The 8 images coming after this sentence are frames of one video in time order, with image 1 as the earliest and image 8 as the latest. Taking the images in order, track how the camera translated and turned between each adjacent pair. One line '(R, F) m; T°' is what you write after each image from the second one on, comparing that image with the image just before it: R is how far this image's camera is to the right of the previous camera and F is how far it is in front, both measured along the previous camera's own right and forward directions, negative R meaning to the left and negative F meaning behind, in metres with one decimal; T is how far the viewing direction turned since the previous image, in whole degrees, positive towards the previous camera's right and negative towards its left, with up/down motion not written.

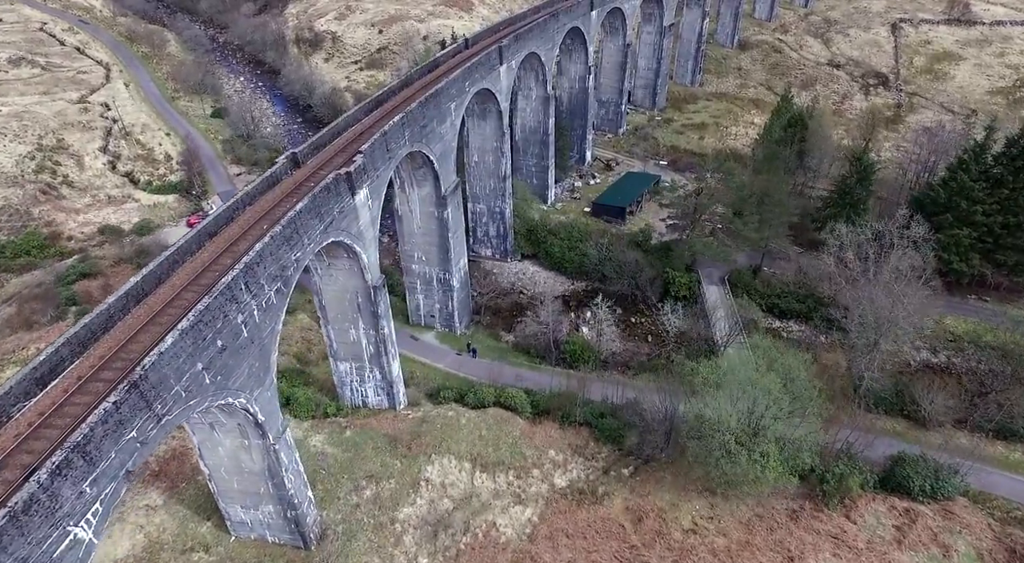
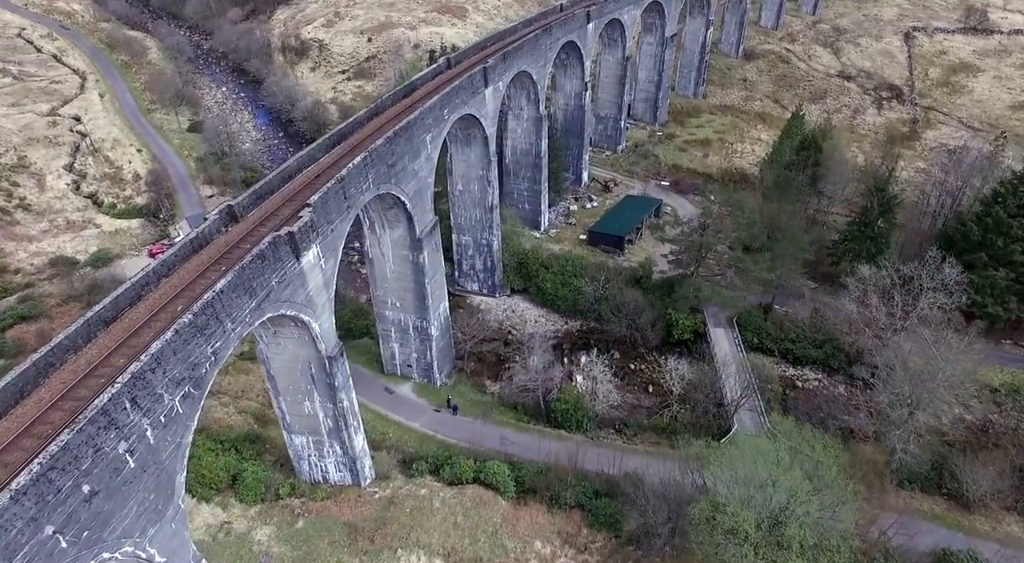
(+0.6, +3.1) m; 0°
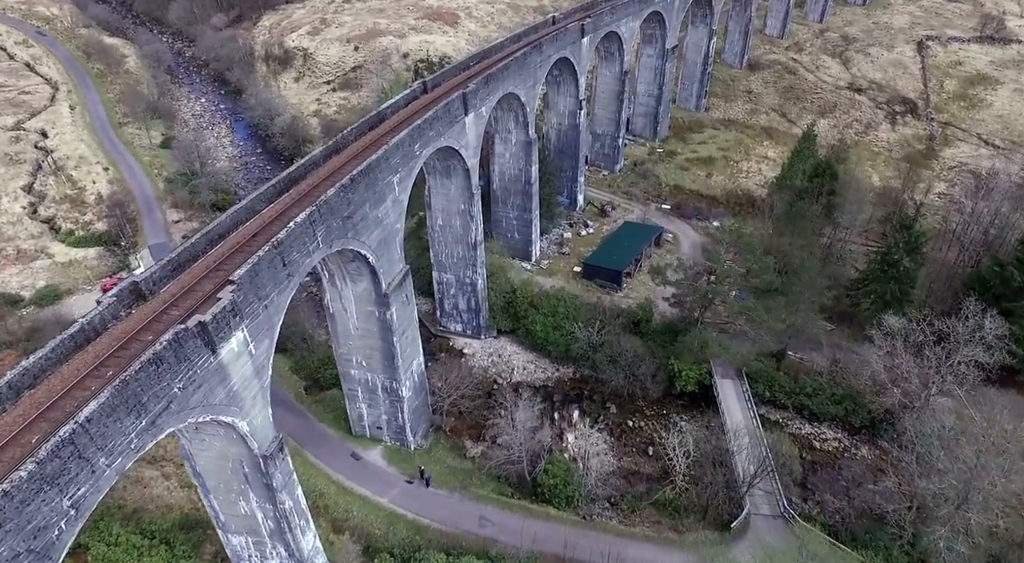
(+0.6, +3.1) m; 0°
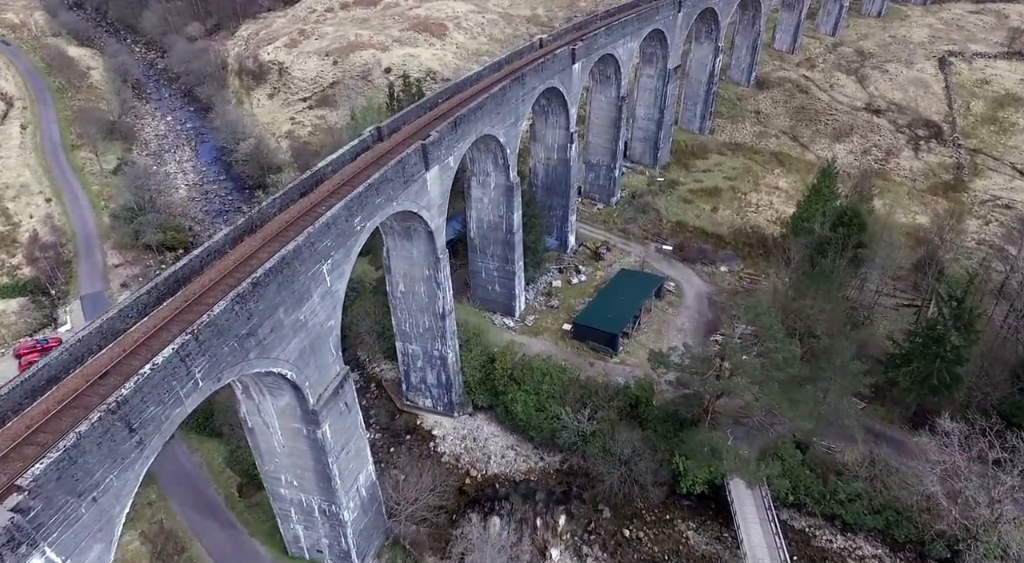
(+0.8, +4.5) m; 0°
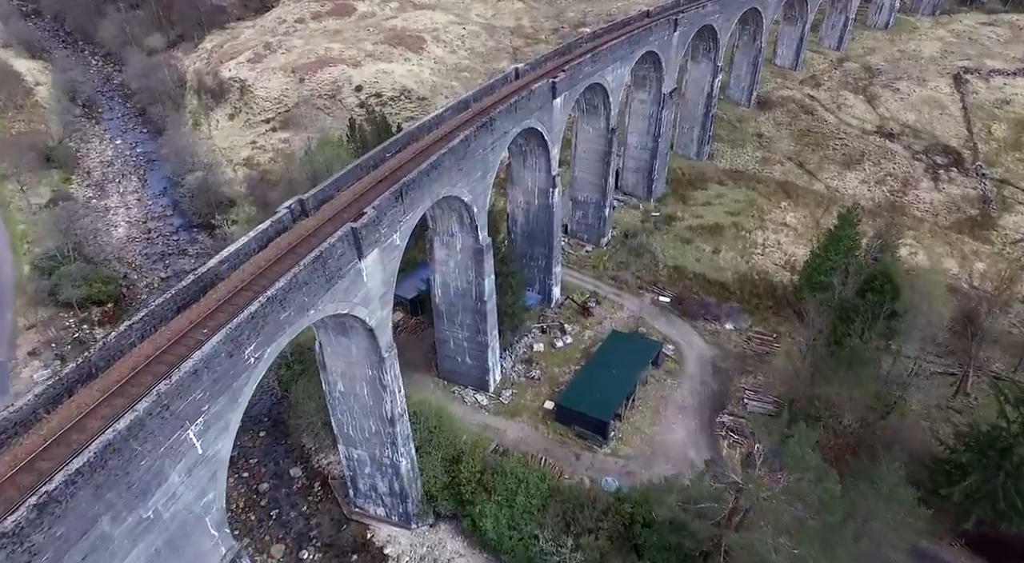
(+0.7, +4.6) m; +1°
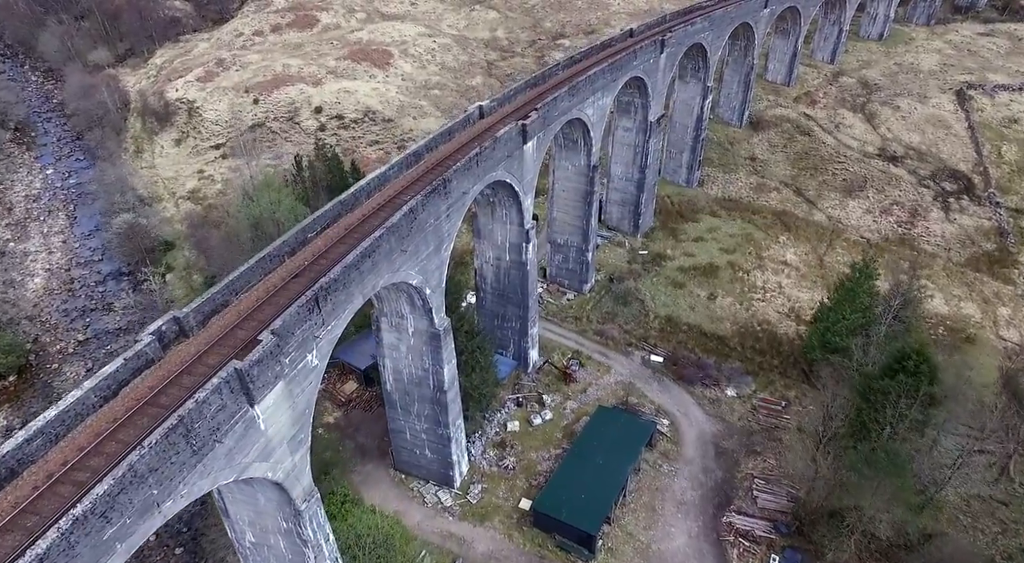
(+0.6, +4.2) m; +1°
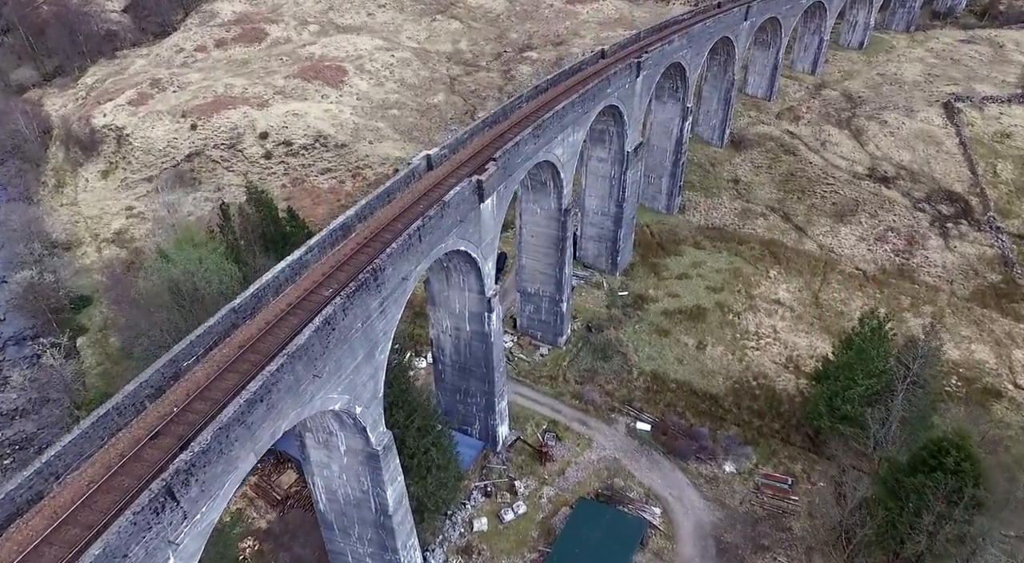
(+0.4, +3.8) m; +2°
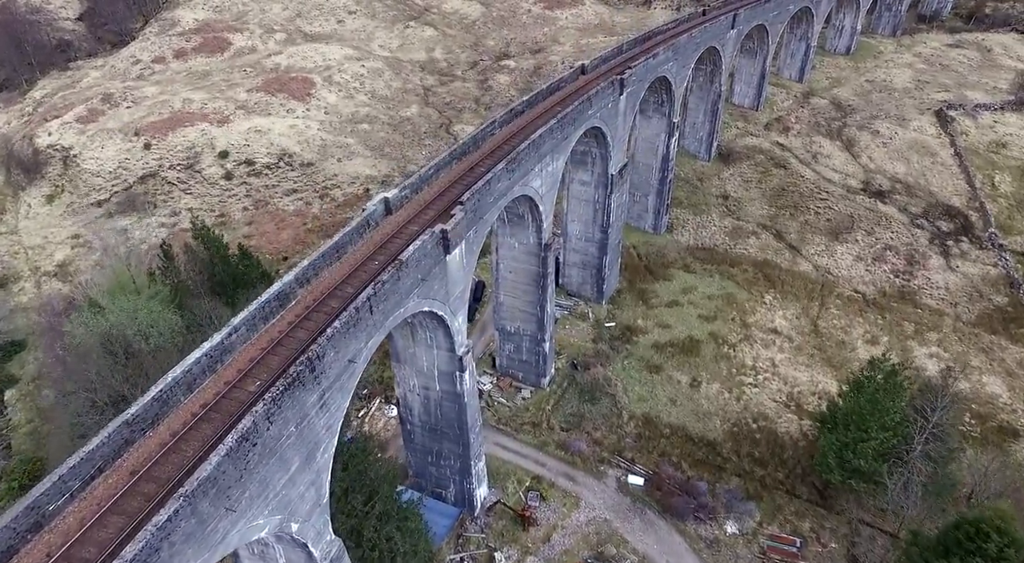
(+0.2, +2.5) m; +1°
